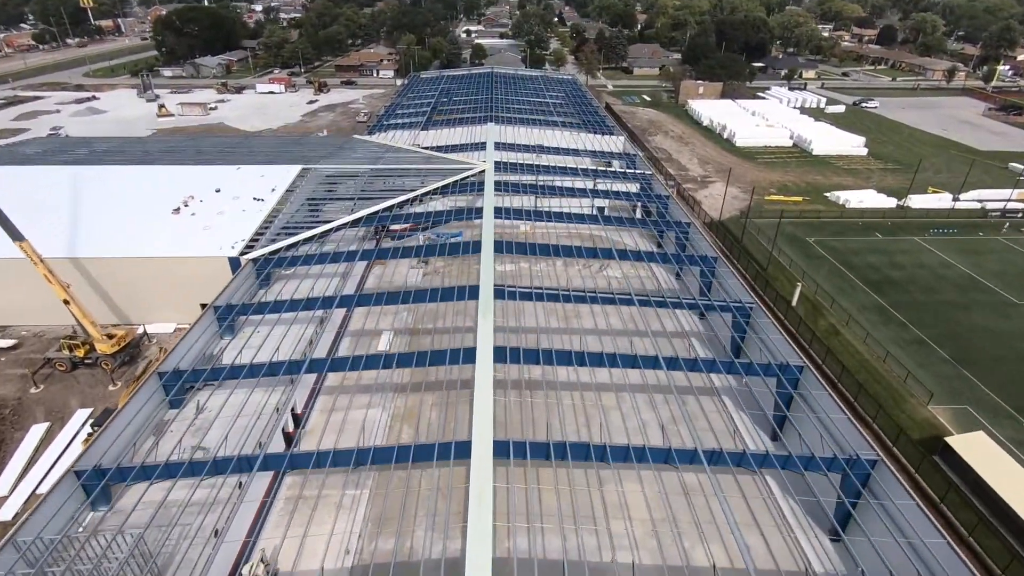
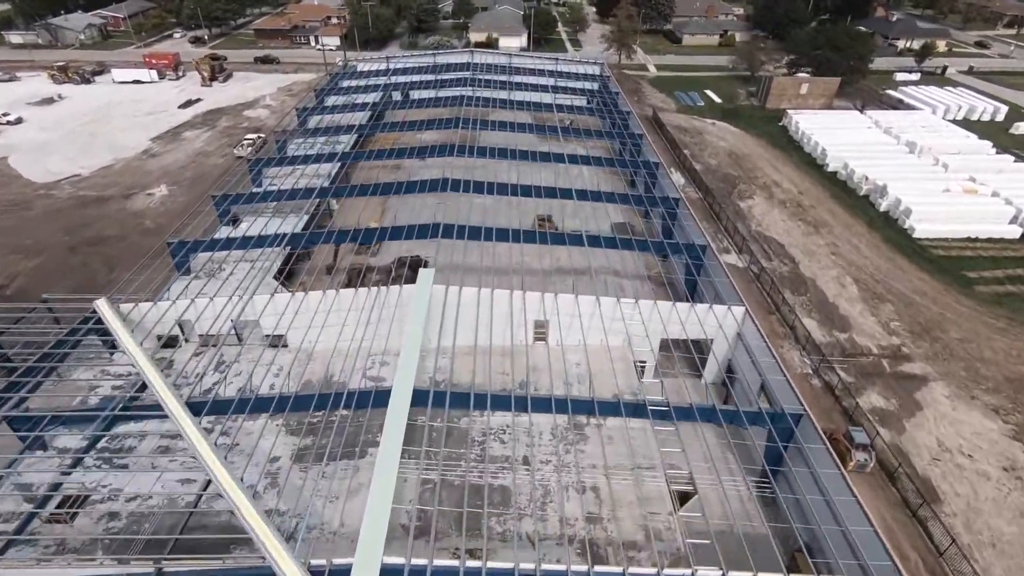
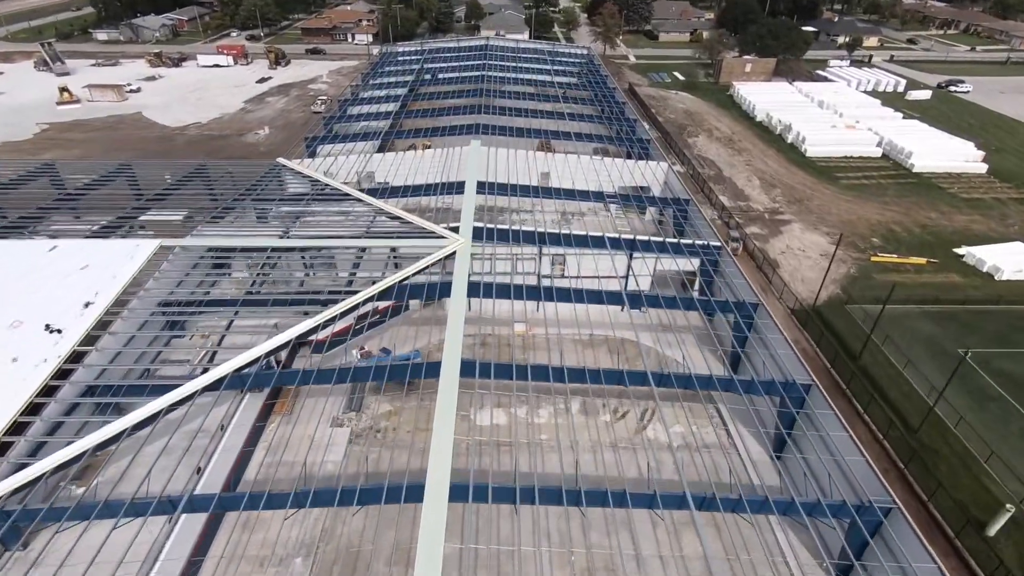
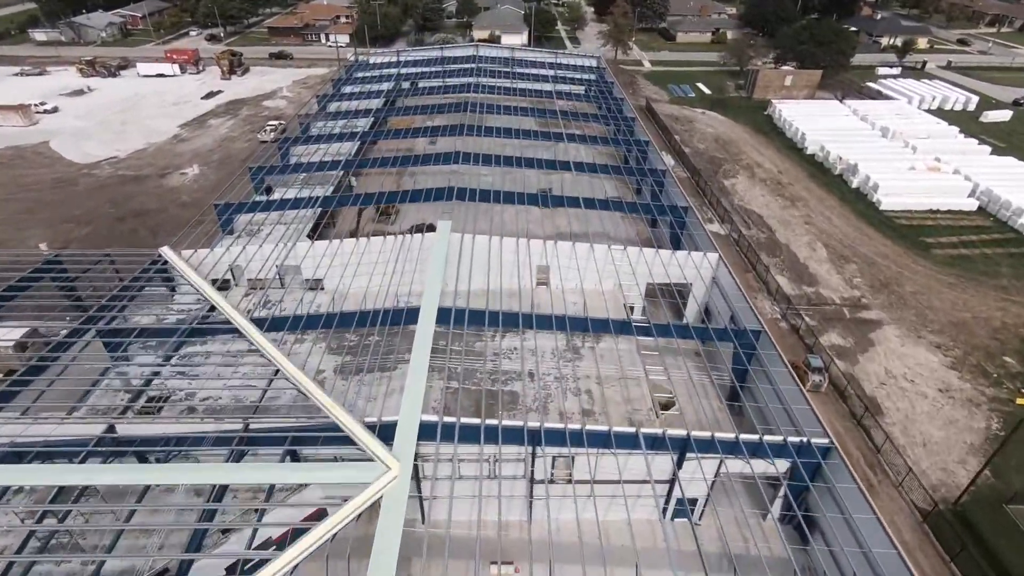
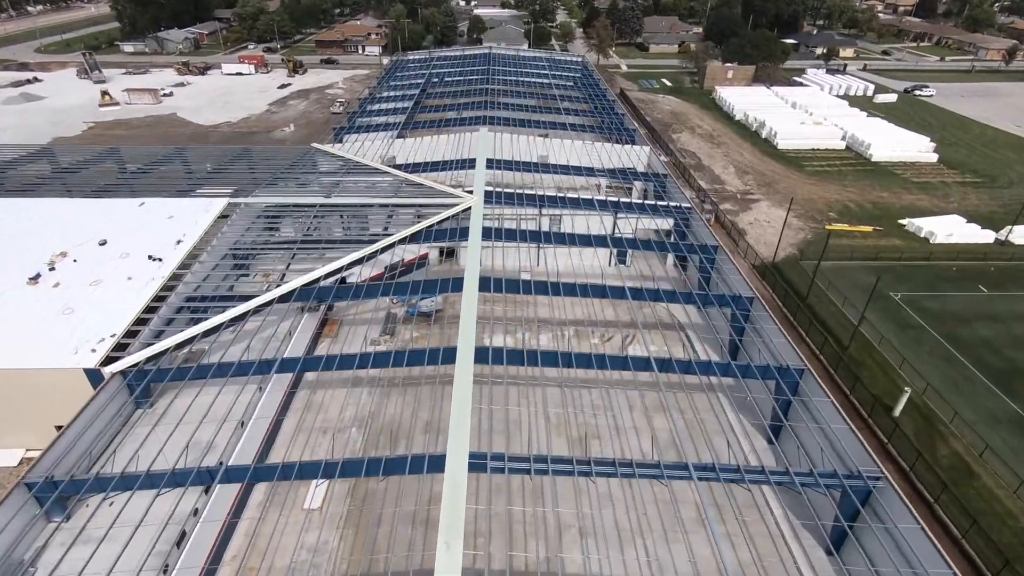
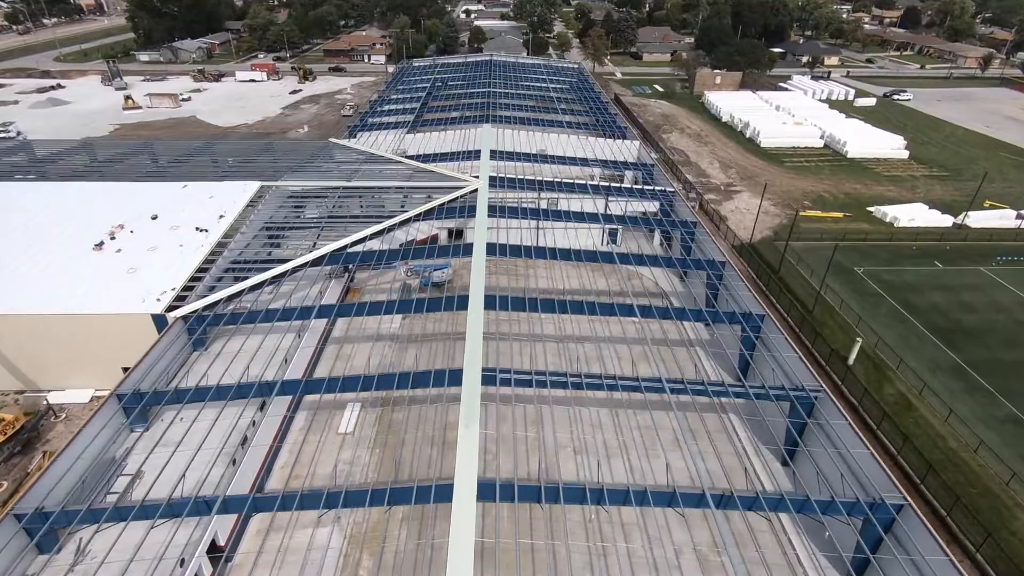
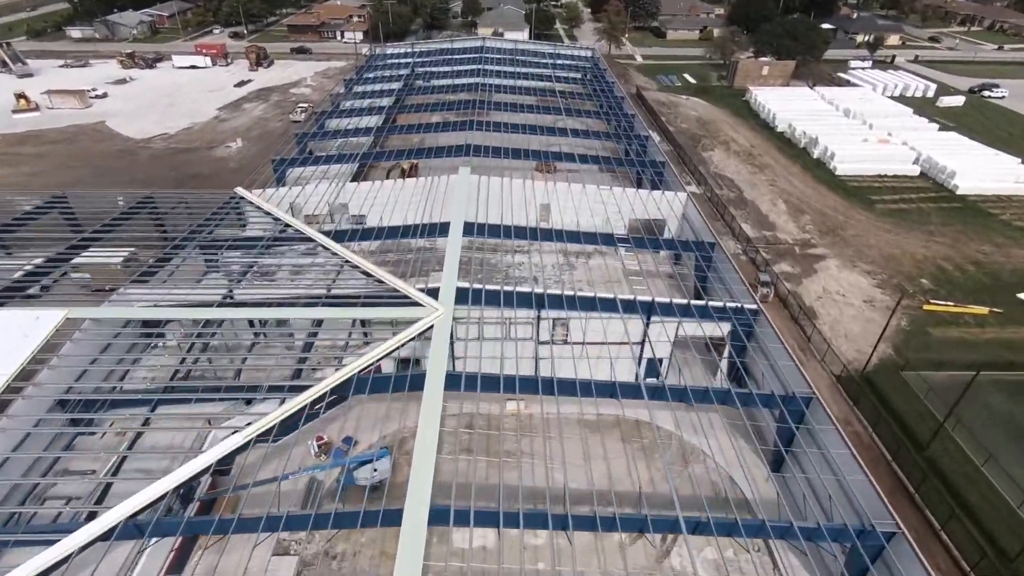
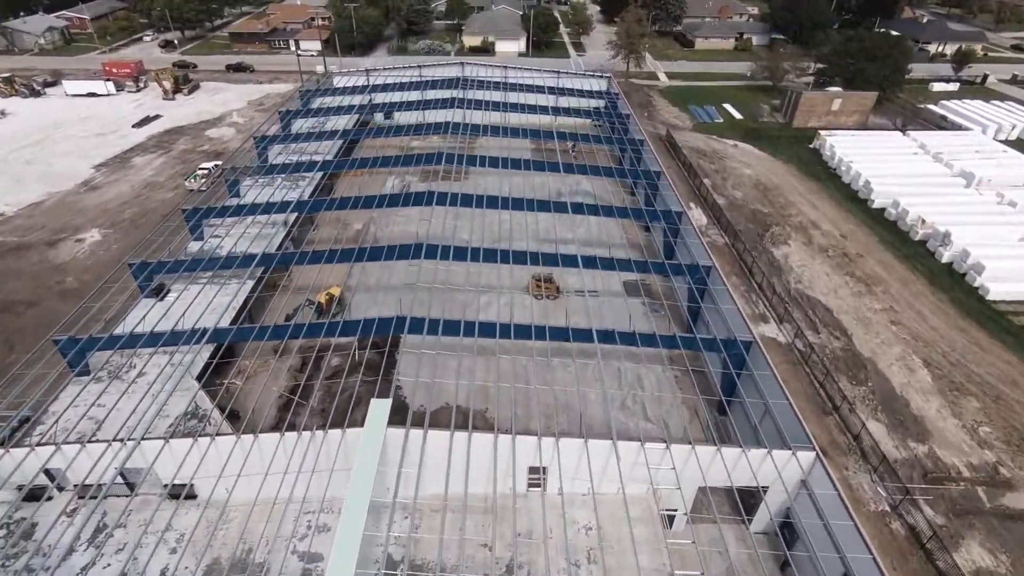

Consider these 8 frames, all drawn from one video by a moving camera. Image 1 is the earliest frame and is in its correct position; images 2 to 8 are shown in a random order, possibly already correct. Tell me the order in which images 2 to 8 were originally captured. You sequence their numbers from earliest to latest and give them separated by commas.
6, 5, 3, 7, 4, 2, 8
